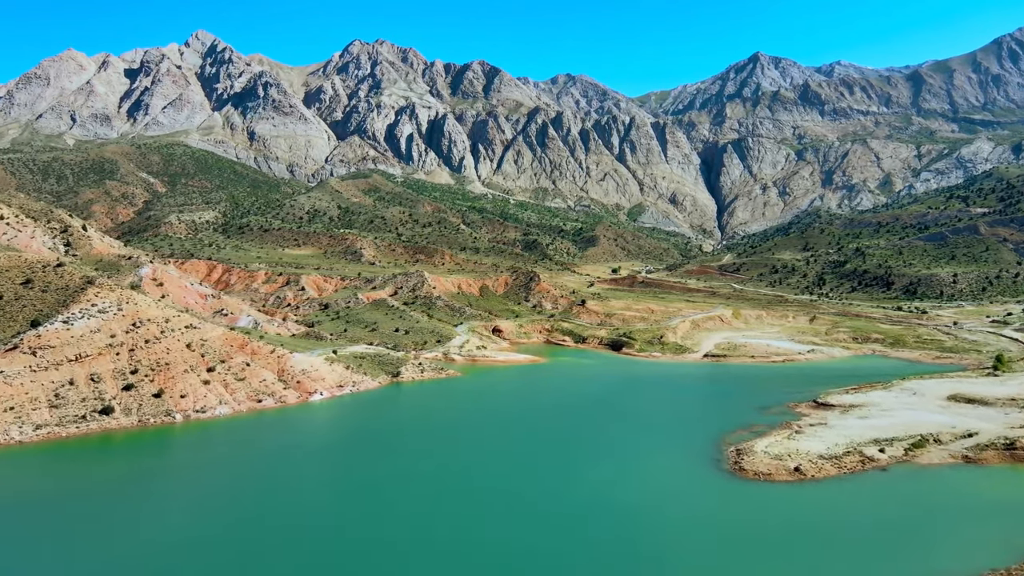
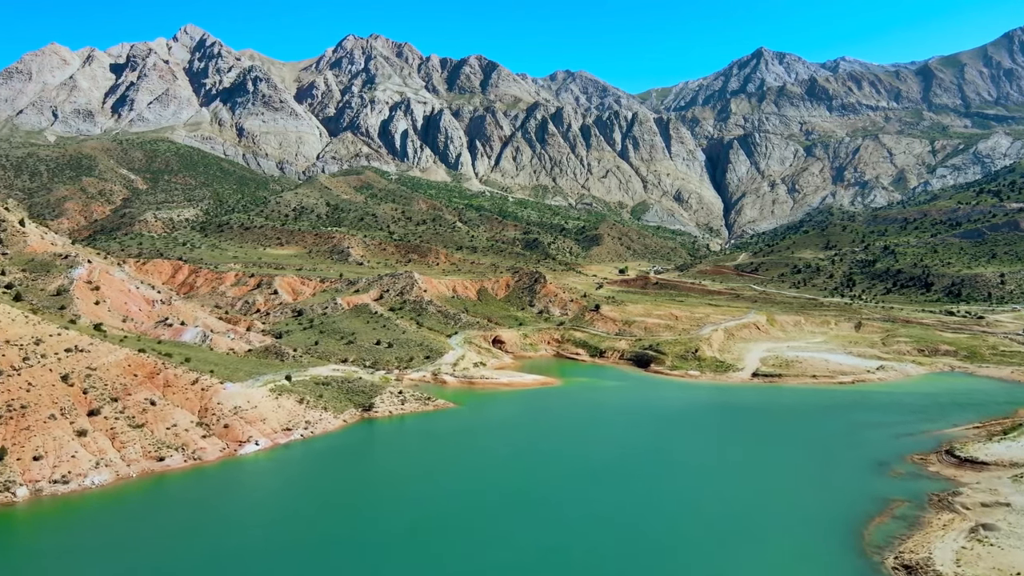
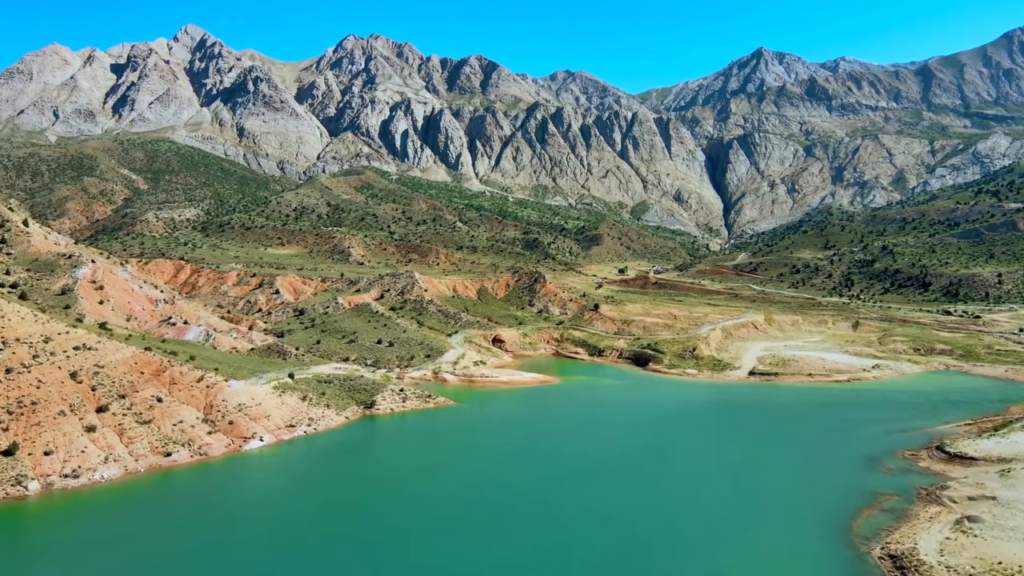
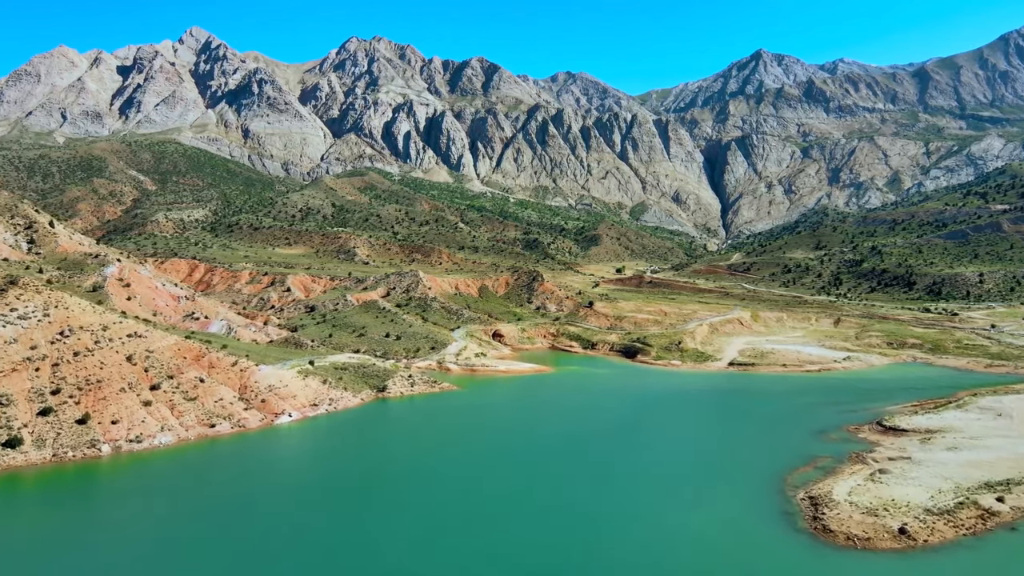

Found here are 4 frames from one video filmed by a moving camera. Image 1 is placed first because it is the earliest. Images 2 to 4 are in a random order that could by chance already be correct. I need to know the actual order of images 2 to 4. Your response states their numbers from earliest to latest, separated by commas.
4, 3, 2
